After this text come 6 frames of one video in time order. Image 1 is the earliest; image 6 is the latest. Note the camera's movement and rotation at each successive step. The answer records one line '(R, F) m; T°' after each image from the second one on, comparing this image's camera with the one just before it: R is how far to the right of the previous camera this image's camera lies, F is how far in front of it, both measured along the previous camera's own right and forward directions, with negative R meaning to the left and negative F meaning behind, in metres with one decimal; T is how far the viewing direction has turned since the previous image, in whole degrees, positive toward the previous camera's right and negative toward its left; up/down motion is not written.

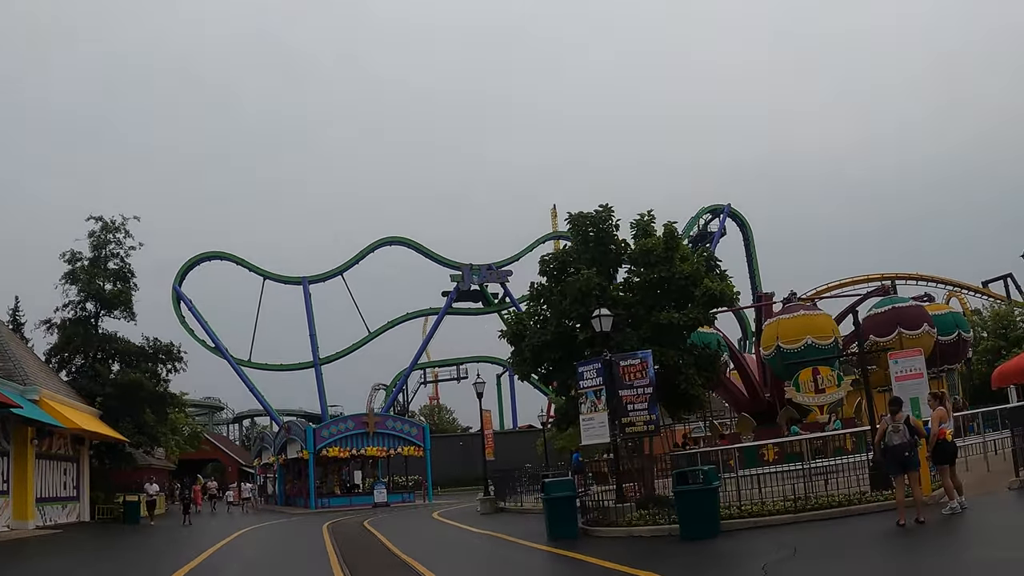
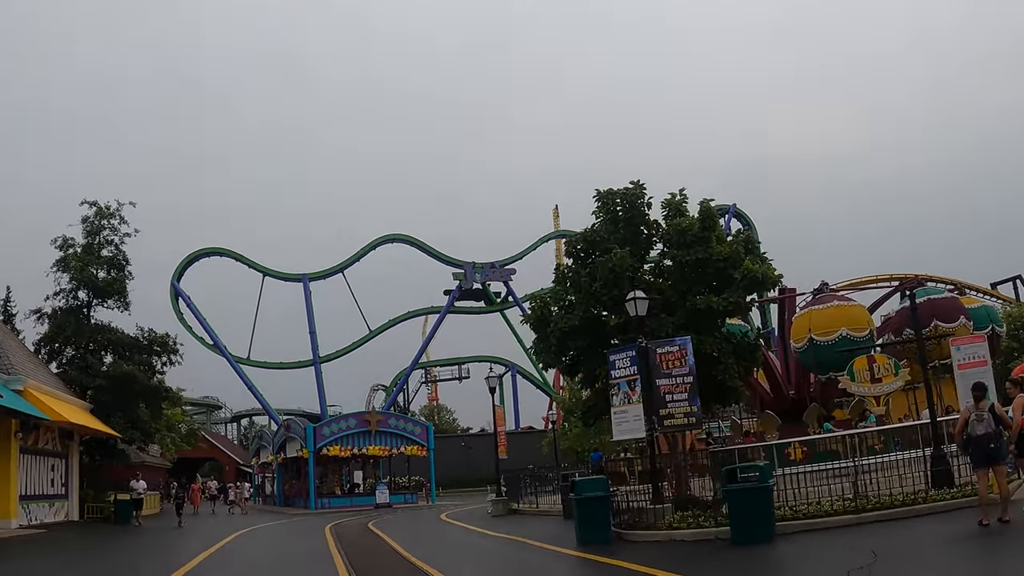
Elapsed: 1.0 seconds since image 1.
(-0.5, +1.4) m; 0°
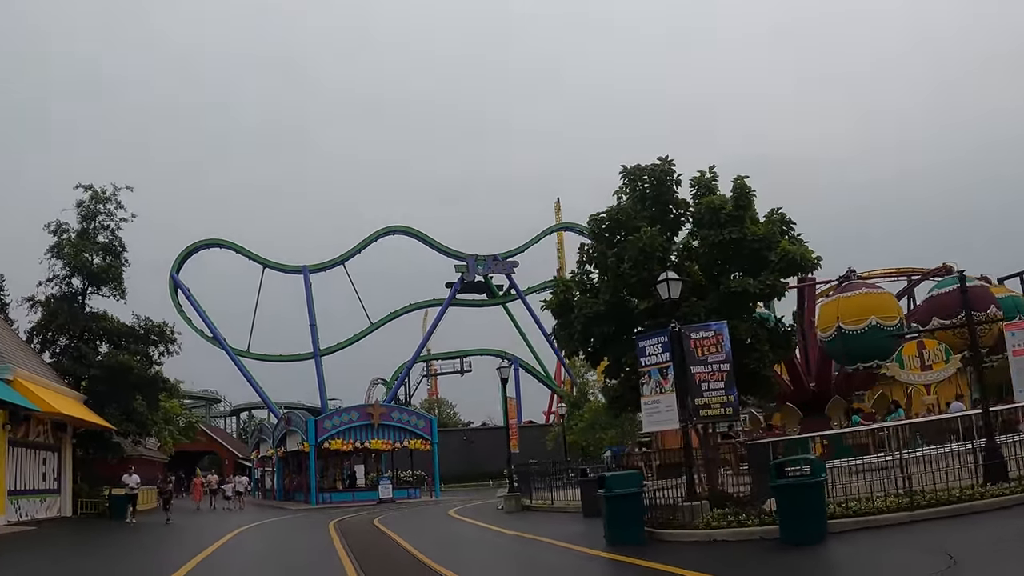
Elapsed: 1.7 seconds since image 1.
(-0.4, +1.0) m; 0°
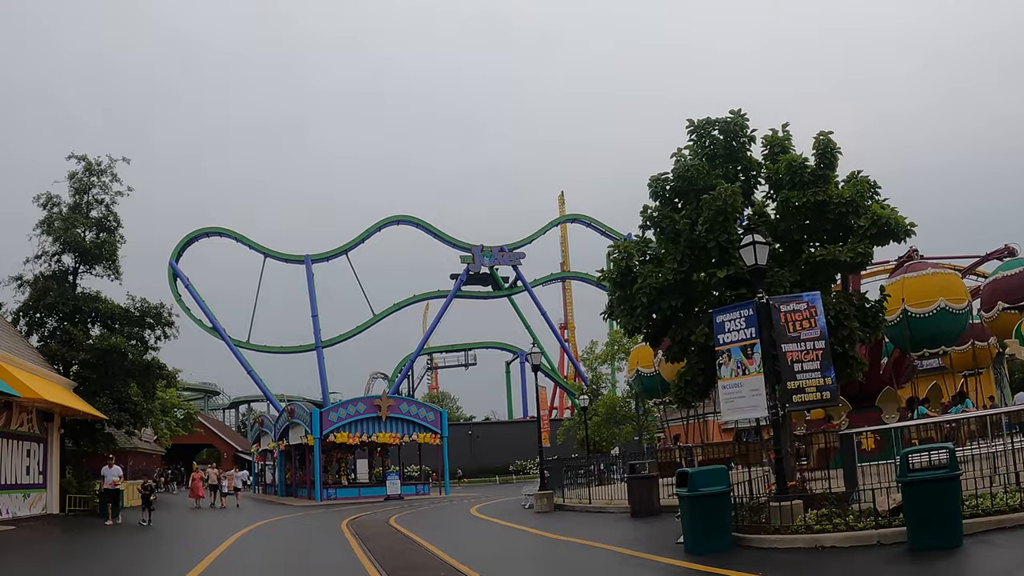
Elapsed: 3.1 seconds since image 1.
(-0.8, +2.0) m; 0°
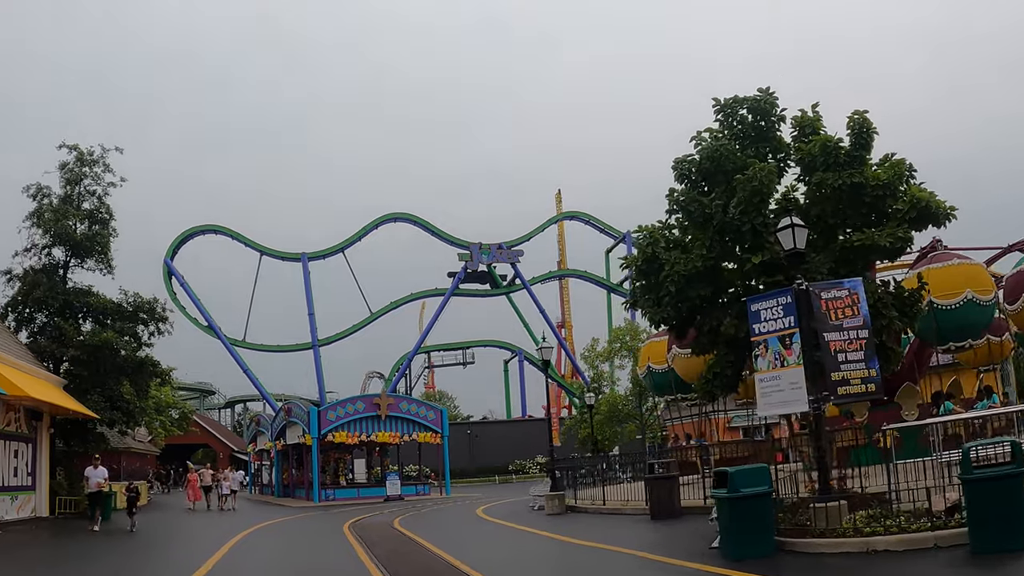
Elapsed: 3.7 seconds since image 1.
(-0.3, +0.8) m; 0°
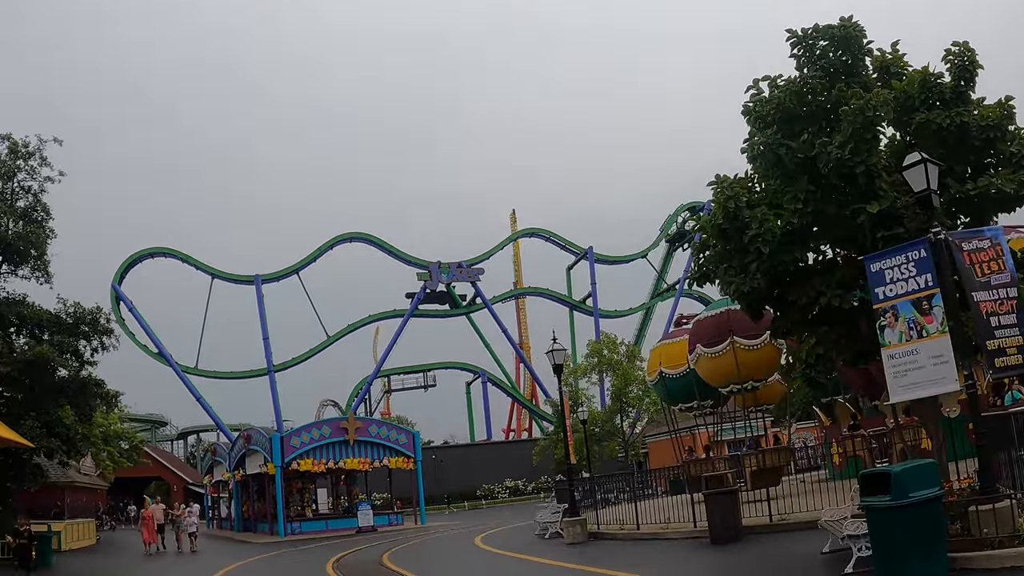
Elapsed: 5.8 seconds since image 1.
(-1.2, +2.4) m; +3°
